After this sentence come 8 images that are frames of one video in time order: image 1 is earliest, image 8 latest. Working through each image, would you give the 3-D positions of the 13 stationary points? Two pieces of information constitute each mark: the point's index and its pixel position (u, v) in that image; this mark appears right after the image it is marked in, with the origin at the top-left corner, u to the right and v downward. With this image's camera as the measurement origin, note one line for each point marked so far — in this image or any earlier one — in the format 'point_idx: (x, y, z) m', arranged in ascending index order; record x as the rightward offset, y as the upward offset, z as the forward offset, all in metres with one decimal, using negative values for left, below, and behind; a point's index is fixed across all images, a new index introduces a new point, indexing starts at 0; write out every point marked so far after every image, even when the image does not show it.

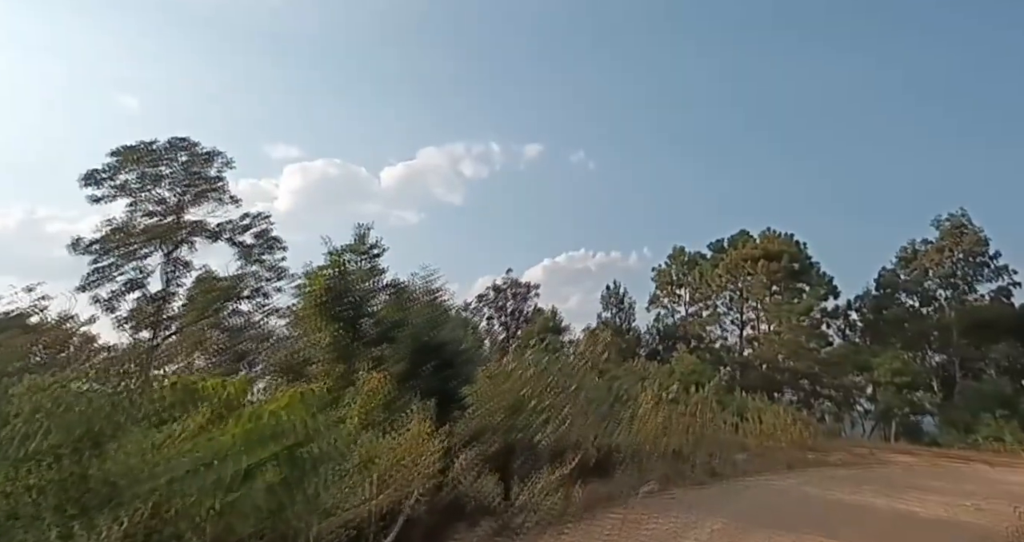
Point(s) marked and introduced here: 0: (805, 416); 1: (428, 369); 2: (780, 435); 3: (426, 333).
0: (+7.4, -3.7, +18.5) m
1: (-1.3, -1.4, +10.2) m
2: (+5.5, -3.4, +15.0) m
3: (-1.4, -0.9, +10.3) m
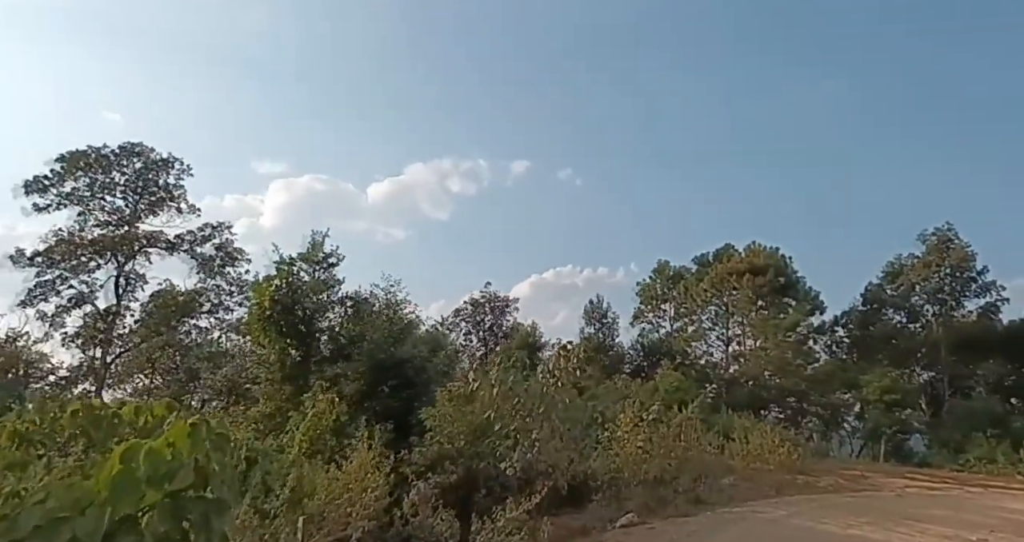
0: (+6.9, -4.0, +17.9) m
1: (-1.7, -1.6, +9.5) m
2: (+5.0, -3.7, +14.4) m
3: (-1.8, -1.1, +9.6) m
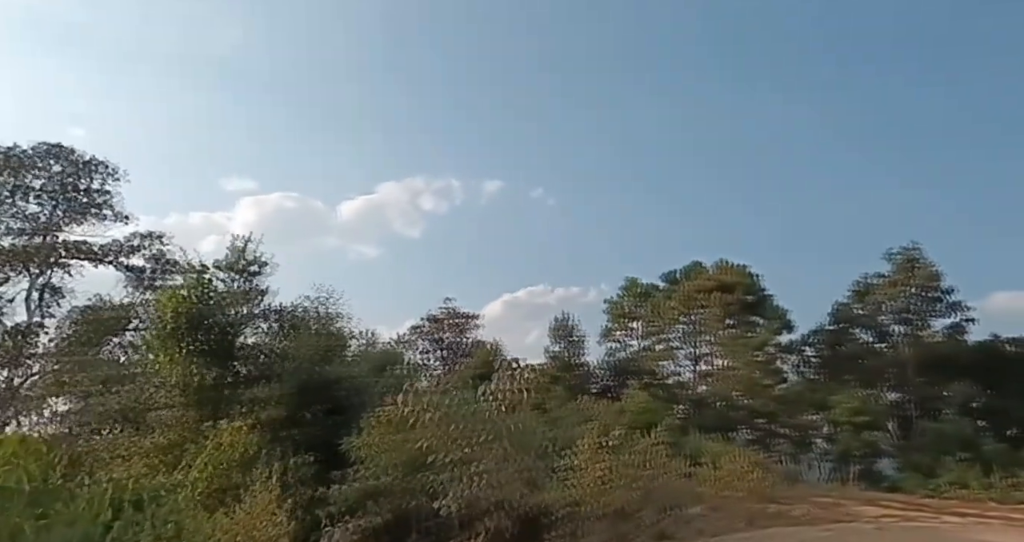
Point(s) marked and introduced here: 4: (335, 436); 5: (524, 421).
0: (+5.9, -4.4, +17.1) m
1: (-2.4, -1.7, +8.5) m
2: (+4.2, -4.0, +13.6) m
3: (-2.5, -1.2, +8.6) m
4: (-2.0, -1.9, +8.4) m
5: (+0.1, -1.8, +8.6) m
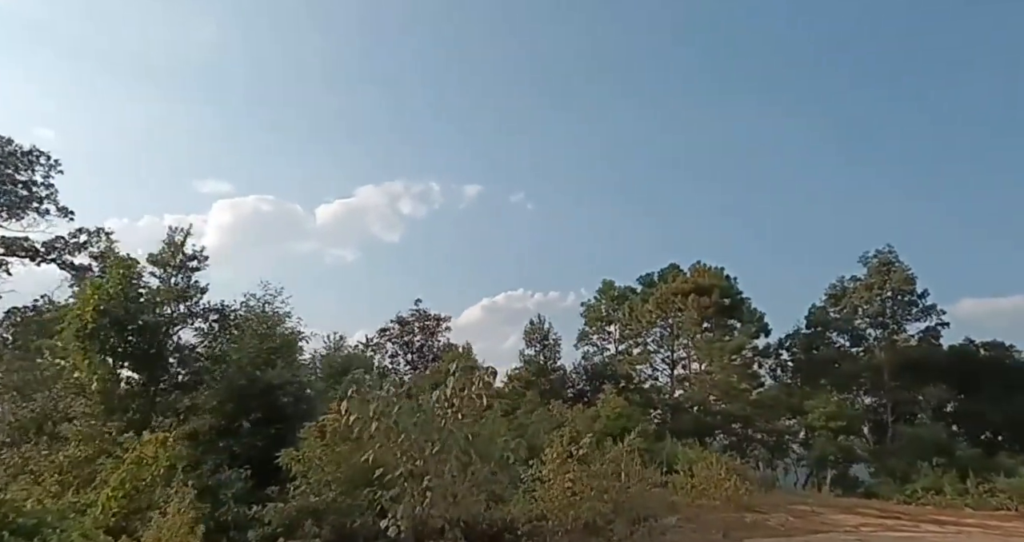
0: (+5.2, -4.4, +16.7) m
1: (-2.8, -1.6, +7.9) m
2: (+3.6, -4.0, +13.1) m
3: (-2.9, -1.1, +7.9) m
4: (-2.5, -1.9, +7.7) m
5: (-0.3, -1.8, +8.1) m
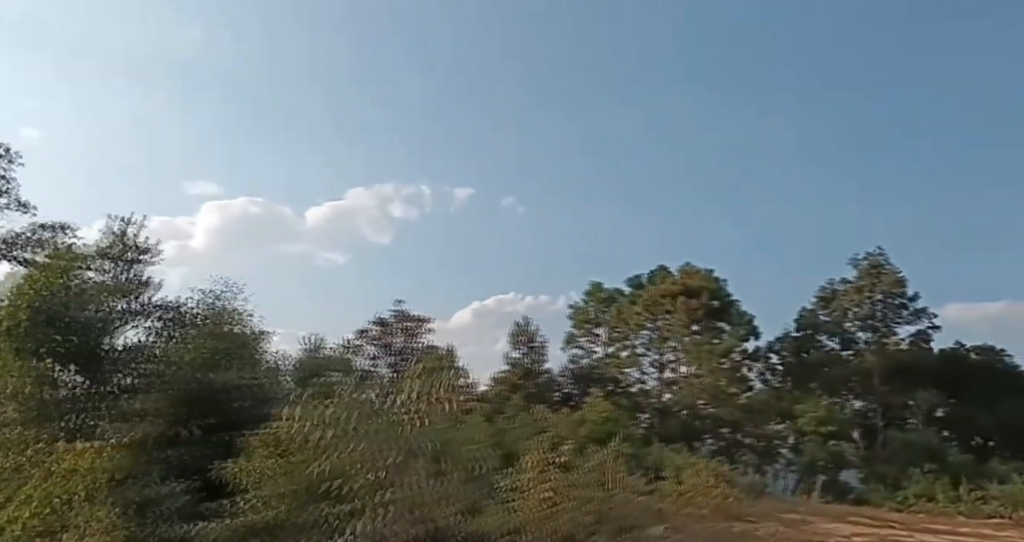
0: (+4.8, -4.5, +16.3) m
1: (-3.1, -1.6, +7.3) m
2: (+3.3, -4.0, +12.6) m
3: (-3.1, -1.1, +7.4) m
4: (-2.7, -1.8, +7.2) m
5: (-0.6, -1.7, +7.6) m
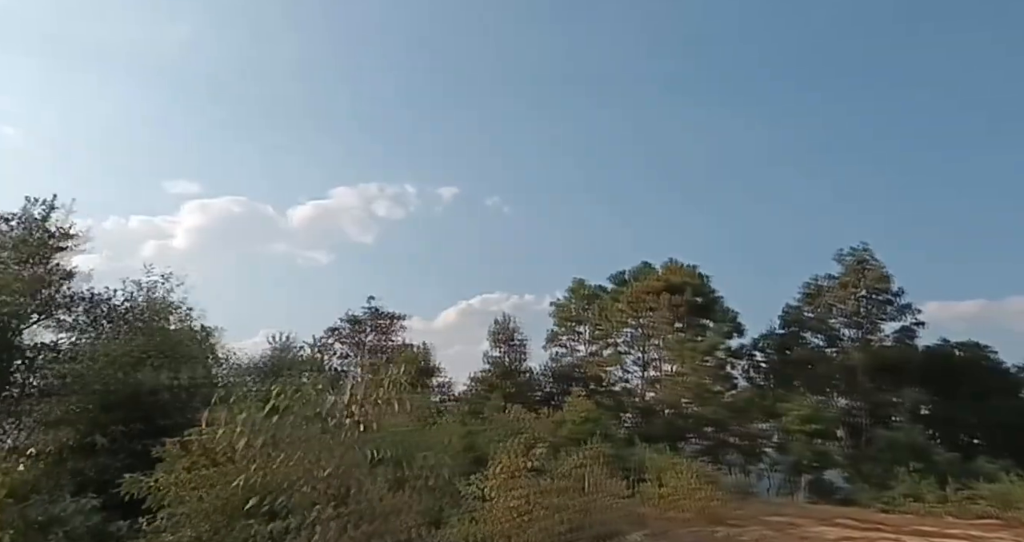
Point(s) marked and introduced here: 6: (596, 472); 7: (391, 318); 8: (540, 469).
0: (+4.3, -4.3, +15.7) m
1: (-3.4, -1.5, +6.6) m
2: (+2.9, -3.8, +12.0) m
3: (-3.5, -1.0, +6.6) m
4: (-3.0, -1.7, +6.5) m
5: (-0.9, -1.6, +6.9) m
6: (+1.1, -2.7, +9.6) m
7: (-3.1, -1.2, +18.5) m
8: (+0.3, -2.3, +8.0) m
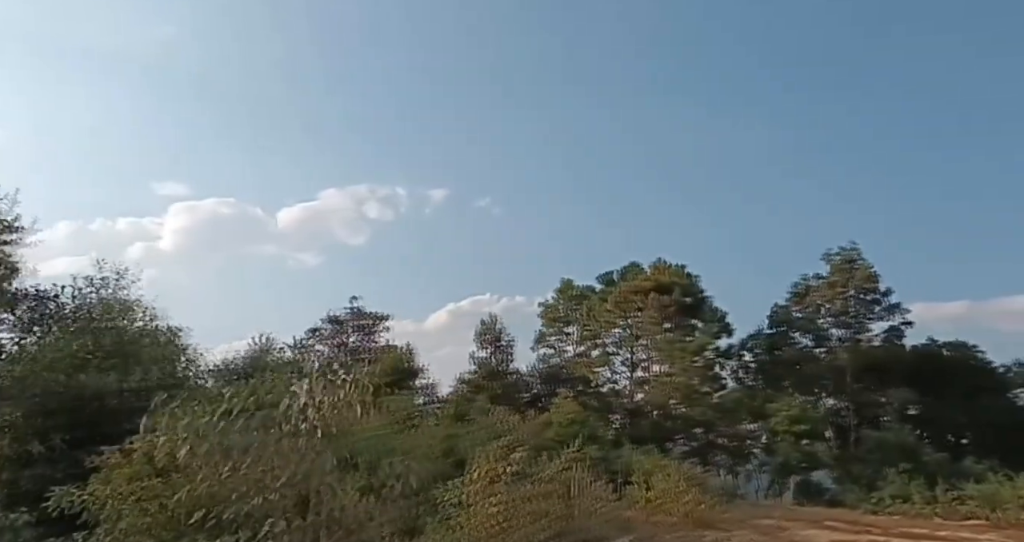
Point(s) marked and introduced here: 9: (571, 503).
0: (+4.0, -4.3, +15.5) m
1: (-3.6, -1.5, +6.2) m
2: (+2.6, -3.8, +11.8) m
3: (-3.7, -1.0, +6.3) m
4: (-3.2, -1.7, +6.1) m
5: (-1.1, -1.6, +6.6) m
6: (+0.8, -2.7, +9.3) m
7: (-3.4, -1.2, +18.1) m
8: (0.0, -2.2, +7.7) m
9: (+0.6, -2.7, +8.3) m
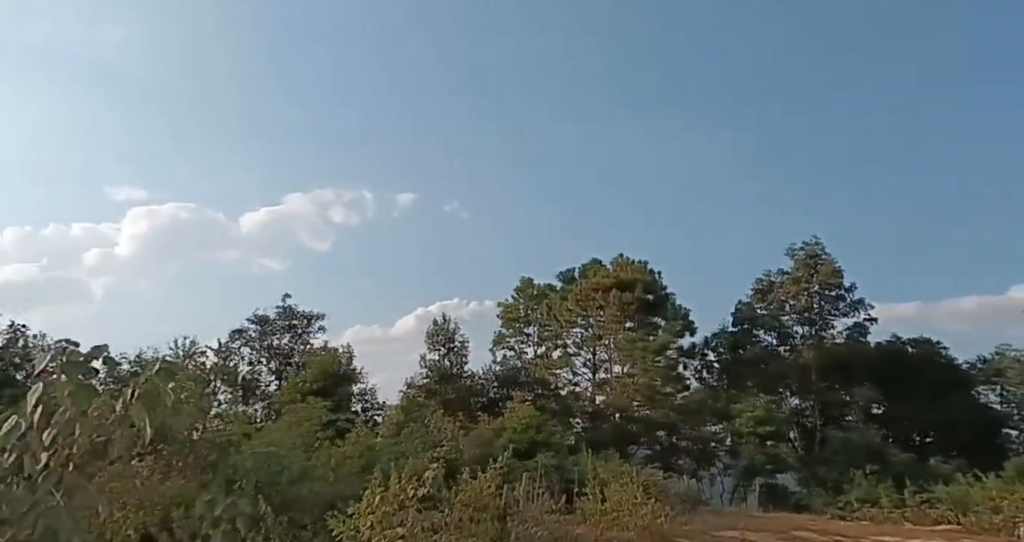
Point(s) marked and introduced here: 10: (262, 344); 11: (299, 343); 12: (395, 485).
0: (+2.9, -4.1, +14.3) m
1: (-4.3, -1.3, +4.8) m
2: (+1.7, -3.6, +10.6) m
3: (-4.3, -0.8, +4.8) m
4: (-3.9, -1.5, +4.7) m
5: (-1.8, -1.4, +5.2) m
6: (0.0, -2.5, +8.0) m
7: (-4.7, -1.1, +16.7) m
8: (-0.7, -2.0, +6.4) m
9: (-0.1, -2.6, +7.0) m
10: (-5.4, -1.6, +16.0) m
11: (-4.7, -1.6, +16.3) m
12: (-1.0, -1.9, +6.4) m
